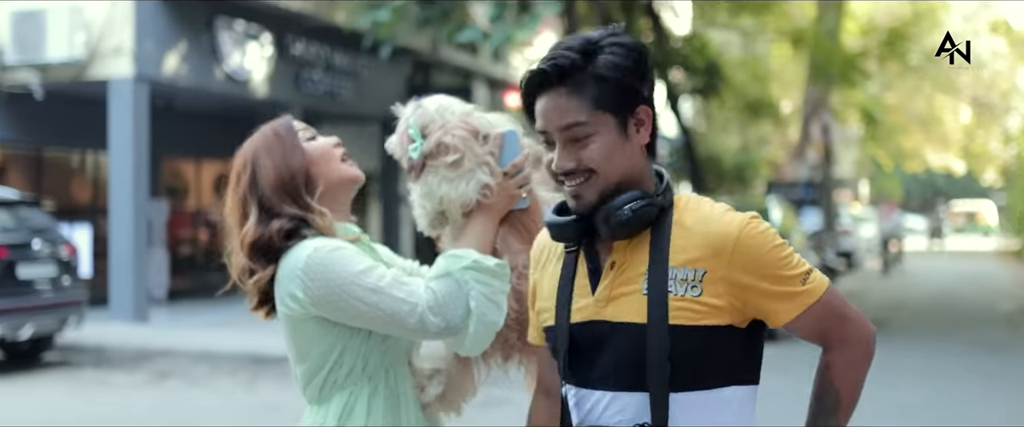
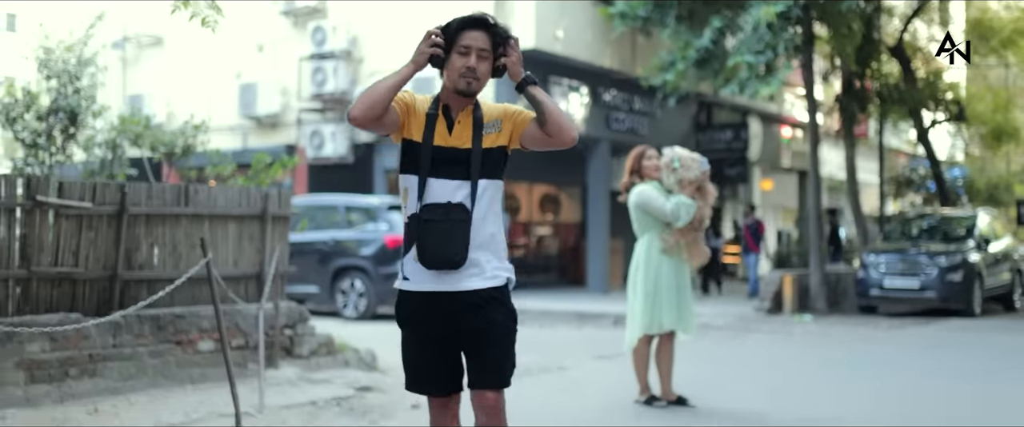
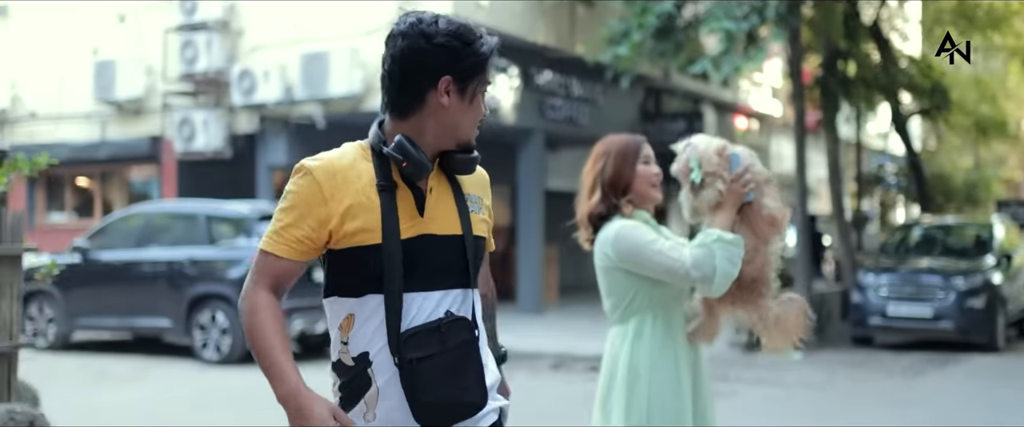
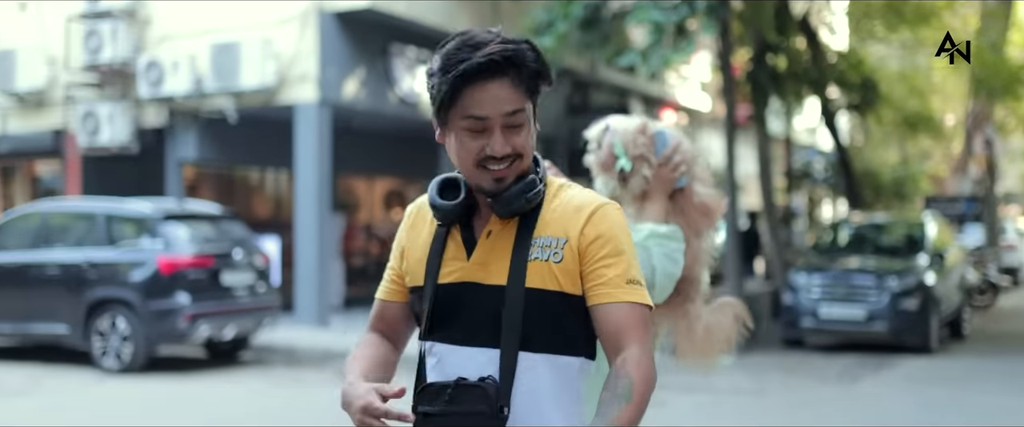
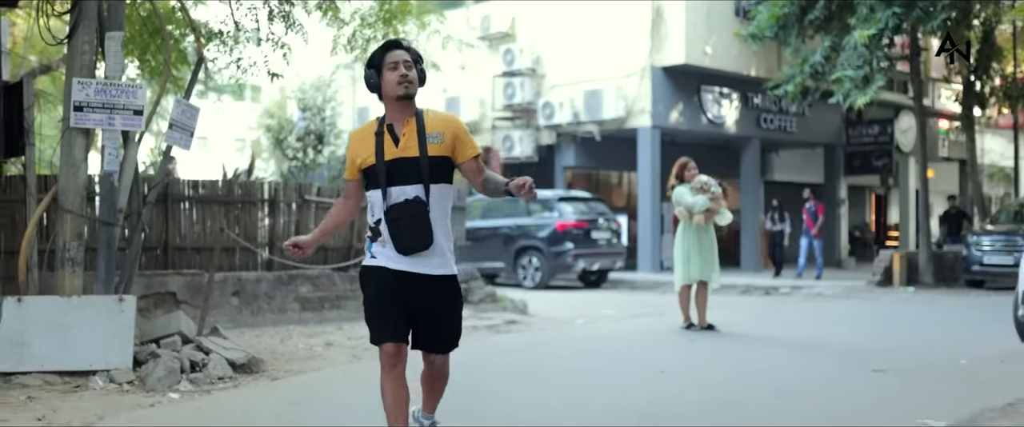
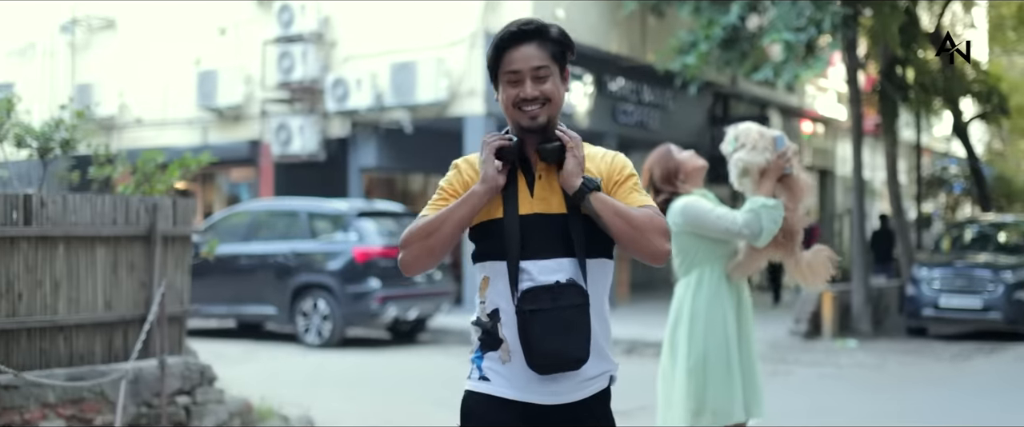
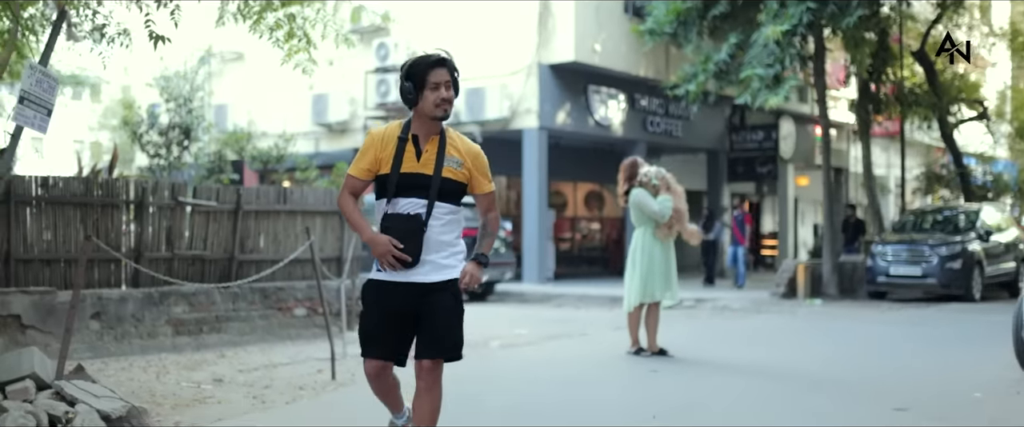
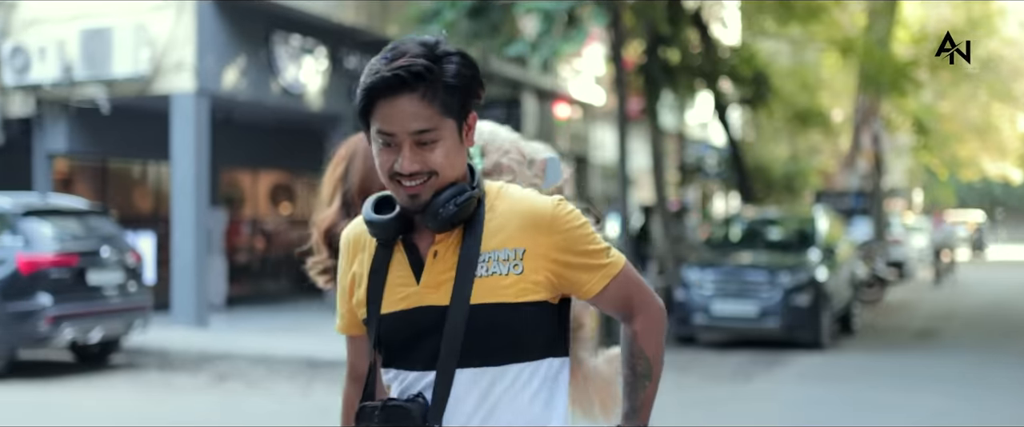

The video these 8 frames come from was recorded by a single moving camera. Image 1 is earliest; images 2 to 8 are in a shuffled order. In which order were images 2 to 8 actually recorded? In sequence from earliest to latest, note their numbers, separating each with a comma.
8, 4, 3, 6, 2, 7, 5
